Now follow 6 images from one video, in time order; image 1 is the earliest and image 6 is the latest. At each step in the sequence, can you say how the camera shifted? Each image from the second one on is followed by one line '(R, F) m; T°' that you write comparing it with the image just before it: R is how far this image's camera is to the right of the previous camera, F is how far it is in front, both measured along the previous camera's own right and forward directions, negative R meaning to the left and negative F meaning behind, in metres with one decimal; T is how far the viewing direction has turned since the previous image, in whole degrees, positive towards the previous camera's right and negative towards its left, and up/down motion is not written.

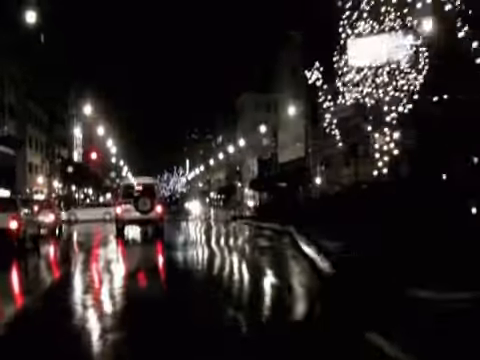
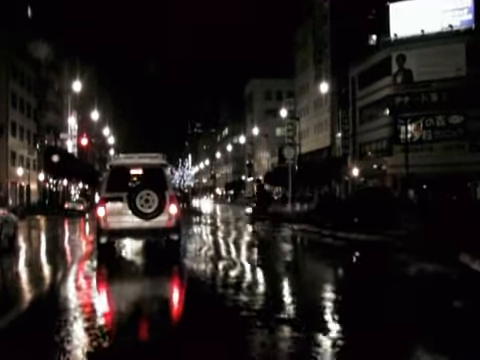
(-1.6, +14.5) m; 0°
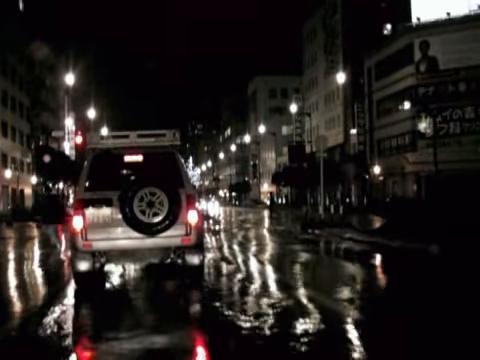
(-0.7, +6.2) m; 0°
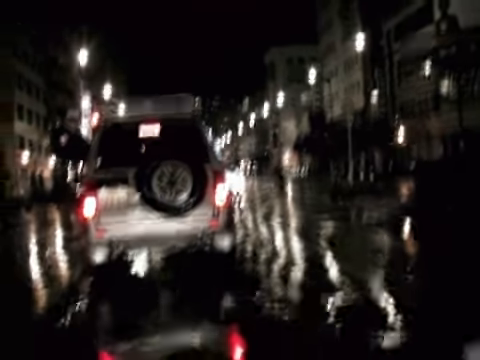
(-0.1, +1.3) m; -1°
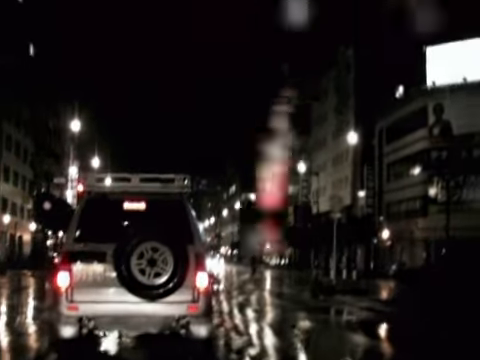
(0.0, +0.4) m; +1°
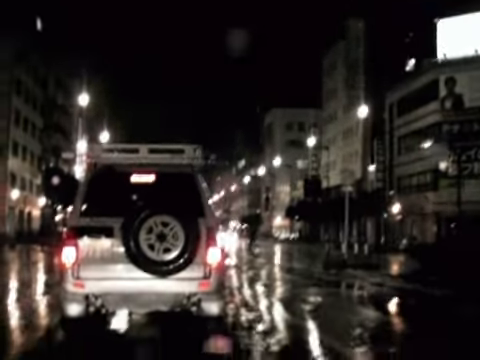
(0.0, +0.4) m; -1°
